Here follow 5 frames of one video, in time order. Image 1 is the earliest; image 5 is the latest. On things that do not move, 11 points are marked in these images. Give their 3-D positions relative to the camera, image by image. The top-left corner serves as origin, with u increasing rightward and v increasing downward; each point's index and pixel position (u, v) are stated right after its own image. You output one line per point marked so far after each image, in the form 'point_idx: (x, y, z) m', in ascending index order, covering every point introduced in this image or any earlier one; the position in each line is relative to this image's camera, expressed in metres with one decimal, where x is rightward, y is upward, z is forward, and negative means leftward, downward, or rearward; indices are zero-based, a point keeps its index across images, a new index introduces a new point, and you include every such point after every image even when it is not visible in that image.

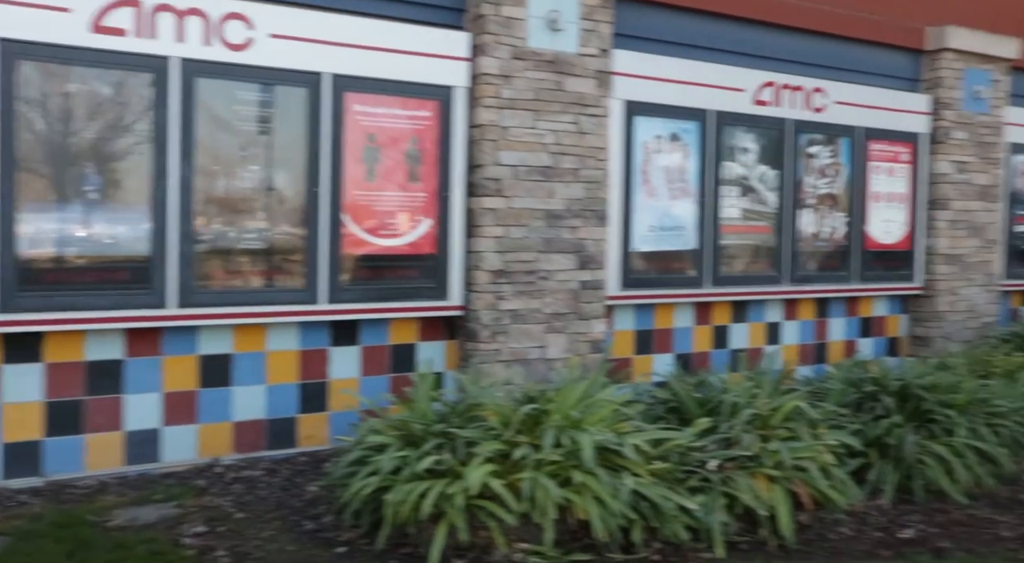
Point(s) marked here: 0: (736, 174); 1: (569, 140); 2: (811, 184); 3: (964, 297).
0: (+1.6, +0.8, +6.2) m
1: (+0.4, +0.9, +5.4) m
2: (+2.3, +0.8, +6.6) m
3: (+4.0, -0.1, +7.4) m
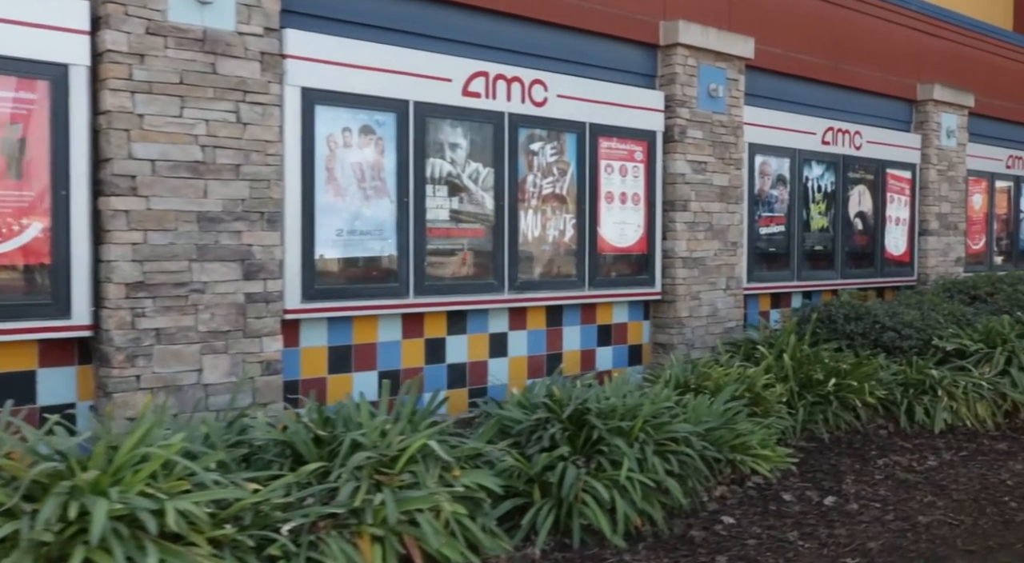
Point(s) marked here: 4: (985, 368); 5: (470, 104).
0: (-0.4, +0.7, +5.7) m
1: (-1.6, +0.8, +4.7) m
2: (+0.1, +0.7, +6.2) m
3: (+1.7, -0.2, +7.3) m
4: (+3.5, -0.6, +6.3) m
5: (-0.3, +1.2, +5.8) m
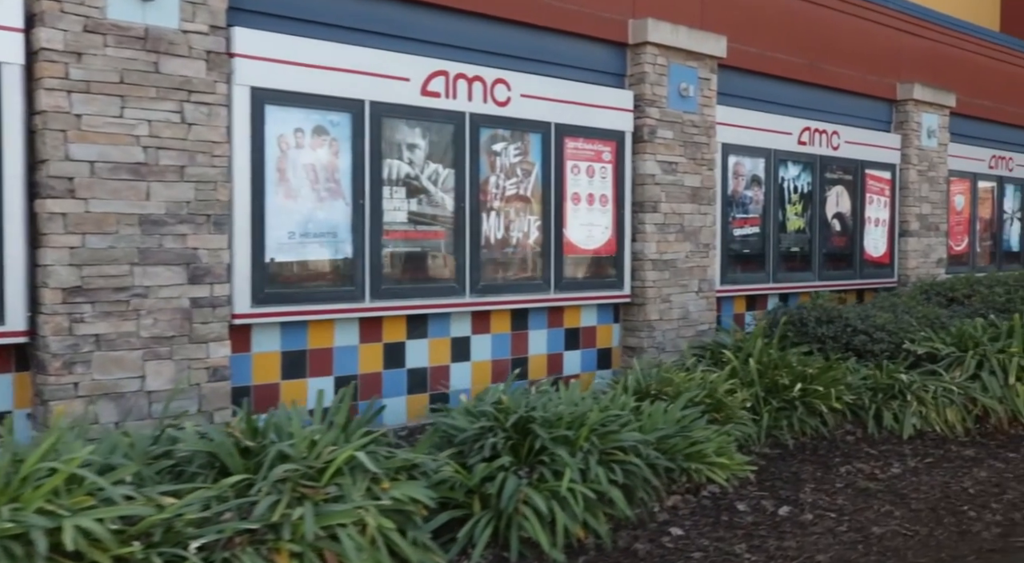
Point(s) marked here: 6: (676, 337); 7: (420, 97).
0: (-0.7, +0.7, +5.5) m
1: (-1.8, +0.8, +4.6) m
2: (-0.1, +0.7, +6.1) m
3: (+1.4, -0.2, +7.2) m
4: (+3.2, -0.7, +6.2) m
5: (-0.5, +1.2, +5.6) m
6: (+1.4, -0.5, +7.1) m
7: (-0.6, +1.2, +5.6) m
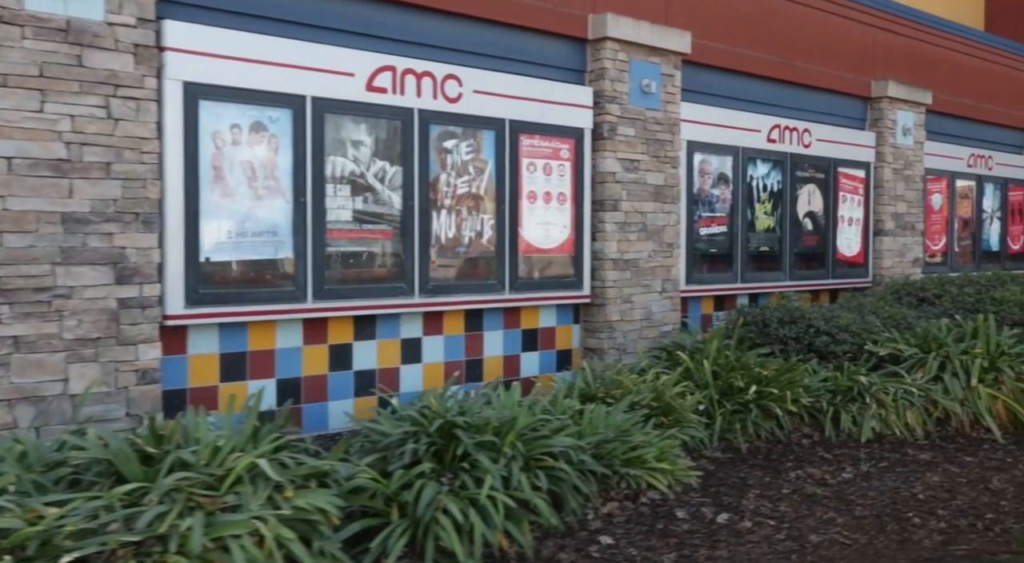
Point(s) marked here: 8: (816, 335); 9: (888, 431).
0: (-1.0, +0.7, +5.4) m
1: (-2.2, +0.8, +4.4) m
2: (-0.5, +0.7, +5.9) m
3: (+1.0, -0.2, +7.0) m
4: (+2.9, -0.7, +6.0) m
5: (-0.9, +1.2, +5.5) m
6: (+1.0, -0.5, +7.0) m
7: (-0.9, +1.2, +5.5) m
8: (+2.3, -0.4, +6.3) m
9: (+2.5, -1.0, +5.7) m
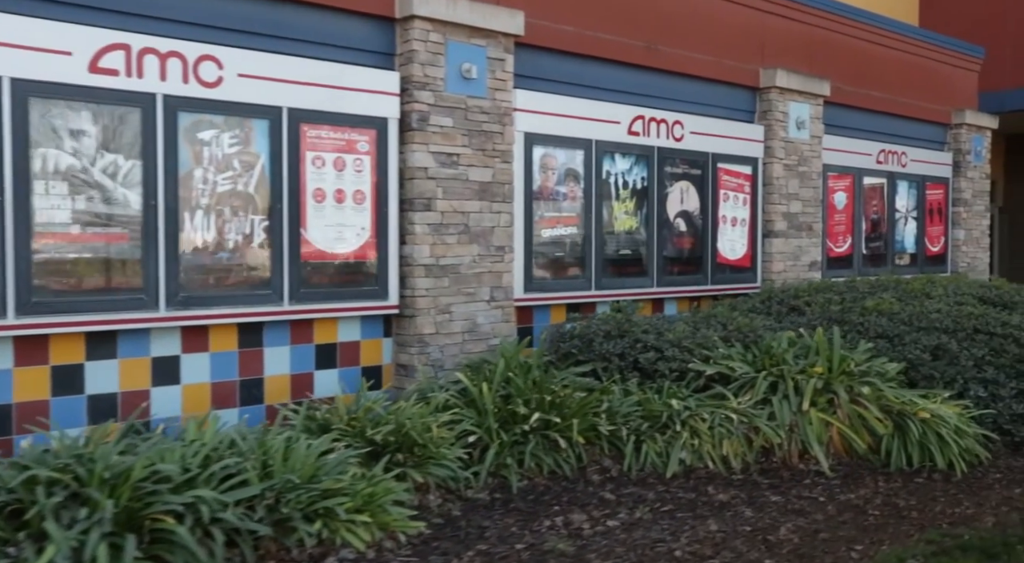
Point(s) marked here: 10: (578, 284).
0: (-2.5, +0.6, +4.7) m
1: (-3.6, +0.7, +3.7) m
2: (-1.9, +0.6, +5.2) m
3: (-0.4, -0.3, +6.3) m
4: (+1.5, -0.7, +5.3) m
5: (-2.3, +1.1, +4.8) m
6: (-0.4, -0.5, +6.3) m
7: (-2.3, +1.1, +4.7) m
8: (+0.8, -0.5, +5.6) m
9: (+1.1, -1.1, +4.9) m
10: (+0.6, 0.0, +7.1) m
